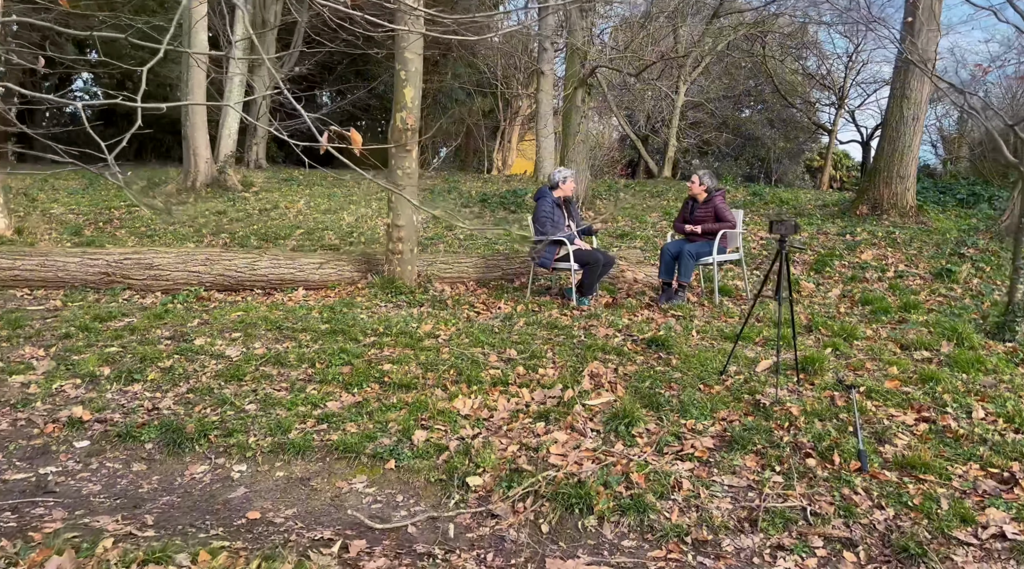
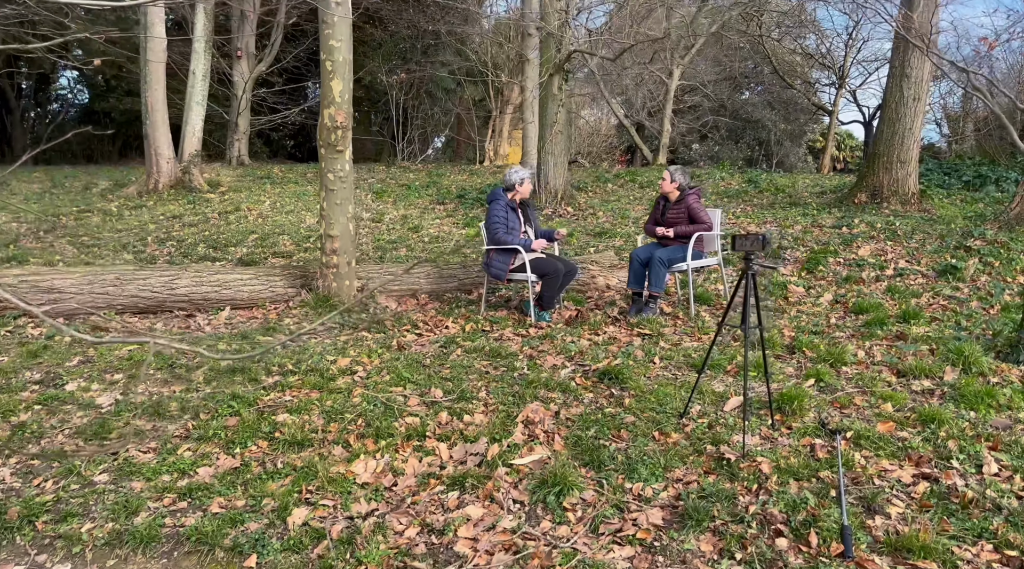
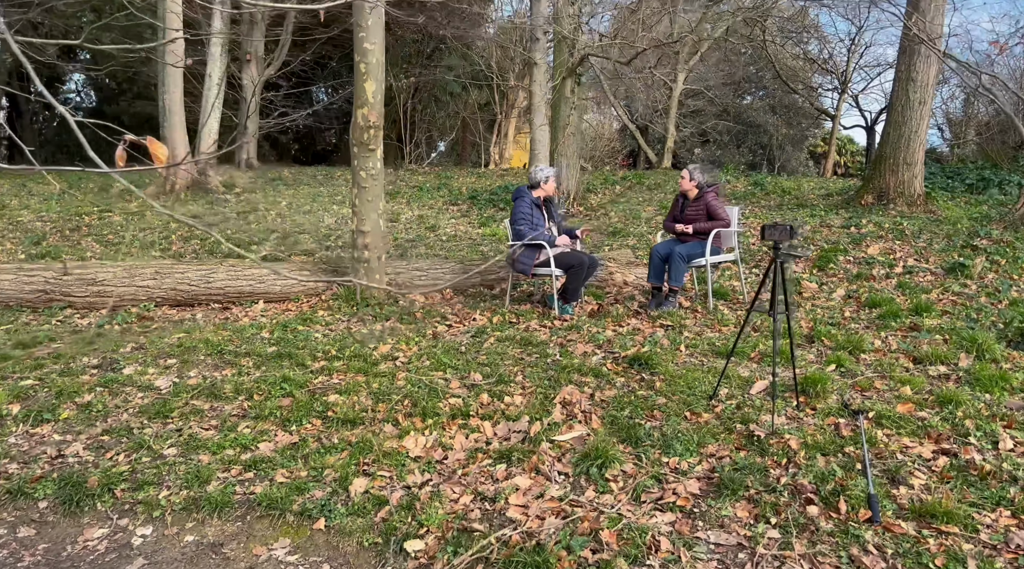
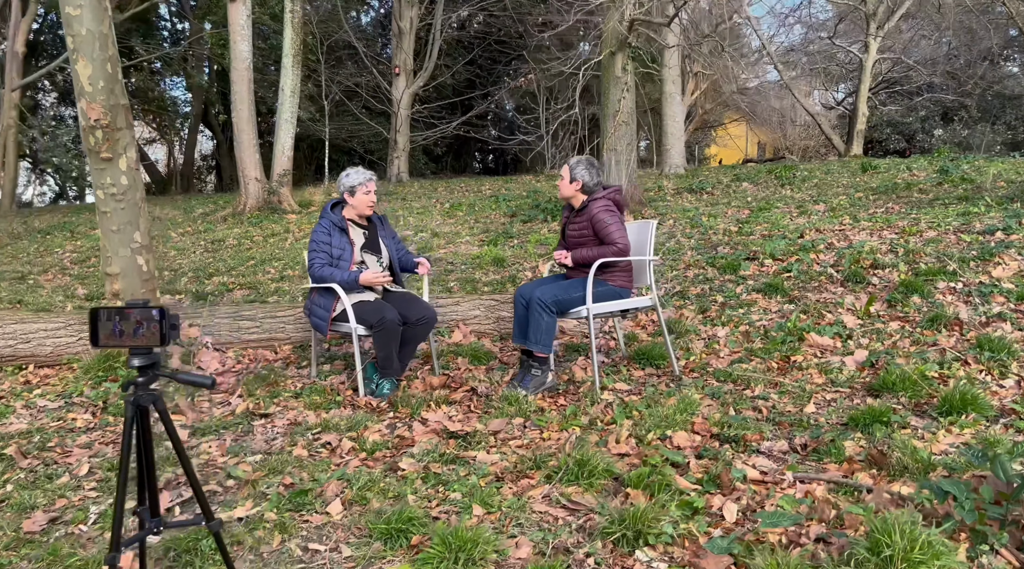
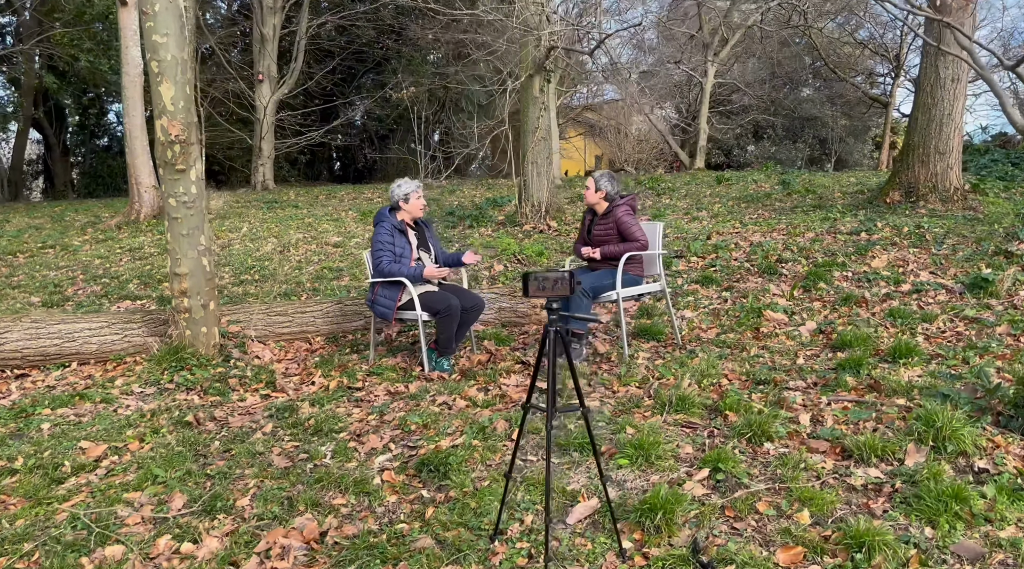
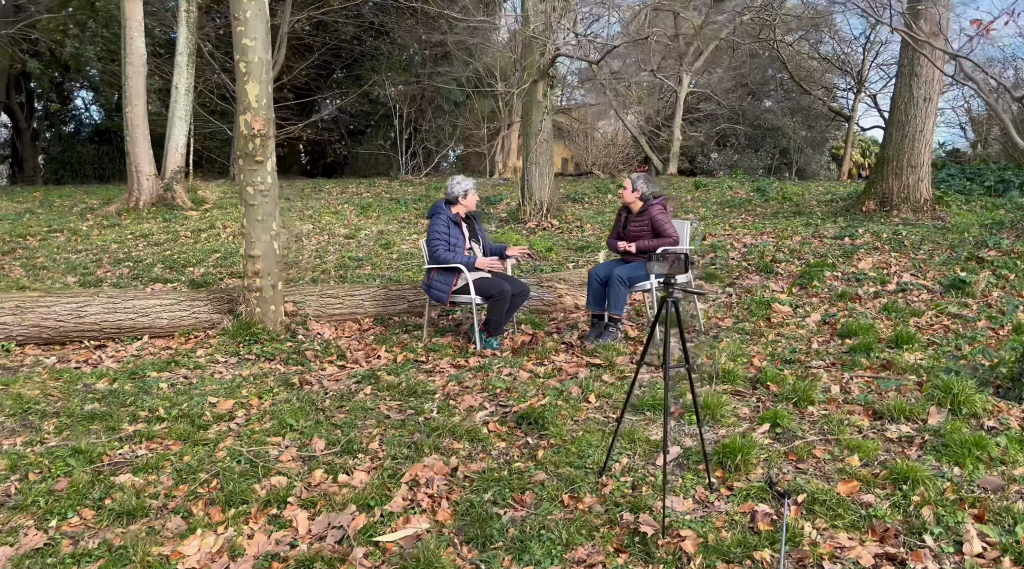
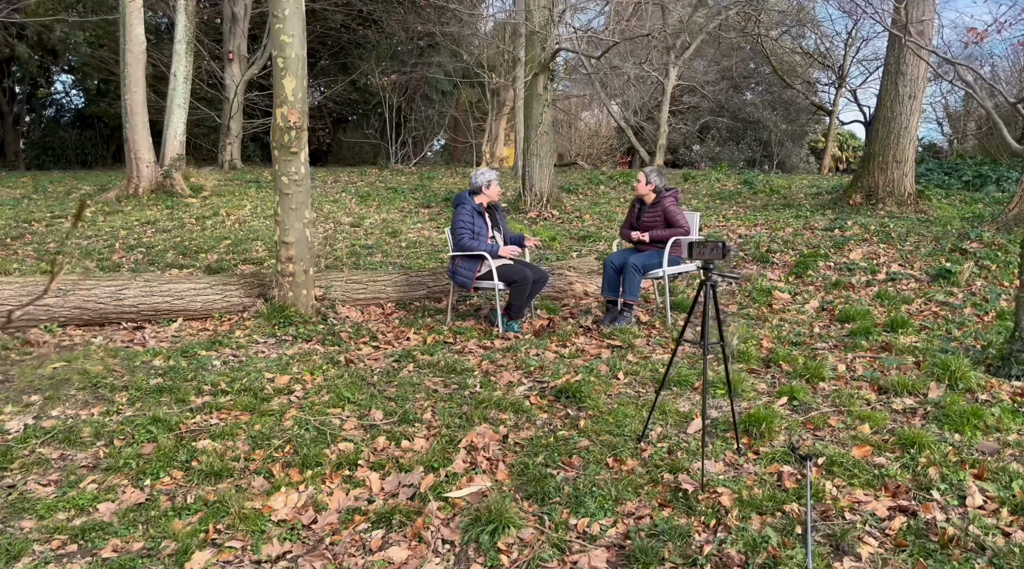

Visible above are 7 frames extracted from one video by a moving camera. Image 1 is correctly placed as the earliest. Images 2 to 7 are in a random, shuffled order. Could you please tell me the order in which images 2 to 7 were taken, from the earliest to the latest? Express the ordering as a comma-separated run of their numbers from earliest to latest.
3, 2, 7, 6, 5, 4
